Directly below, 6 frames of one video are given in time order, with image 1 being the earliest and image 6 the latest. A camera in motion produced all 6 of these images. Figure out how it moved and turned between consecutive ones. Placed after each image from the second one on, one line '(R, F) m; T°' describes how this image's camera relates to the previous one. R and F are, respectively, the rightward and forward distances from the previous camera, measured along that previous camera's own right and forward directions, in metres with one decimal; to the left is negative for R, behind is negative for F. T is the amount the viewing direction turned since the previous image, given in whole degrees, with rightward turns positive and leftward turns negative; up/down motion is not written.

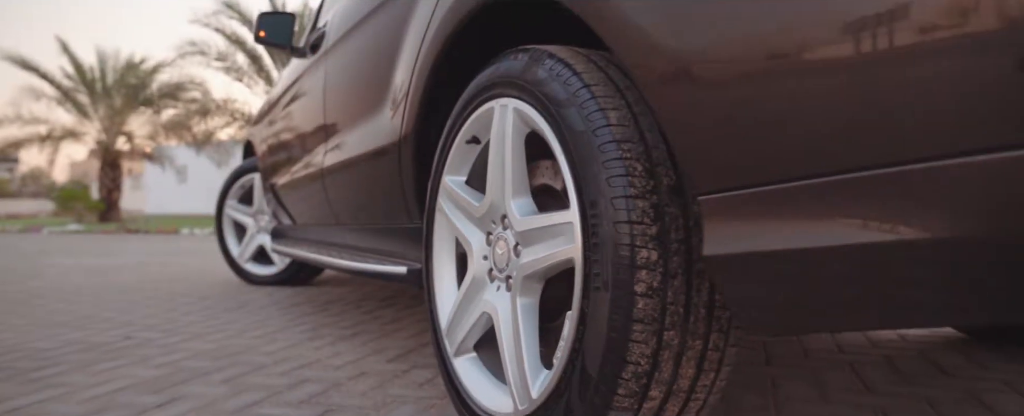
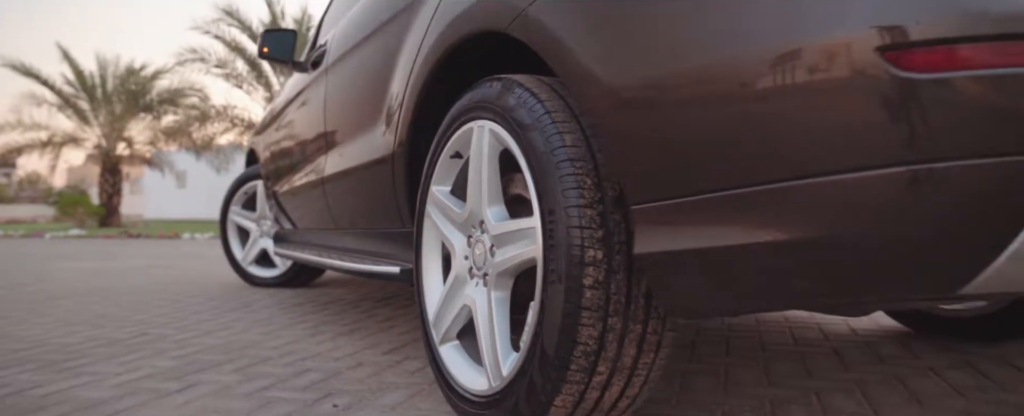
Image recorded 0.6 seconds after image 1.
(+0.1, -0.2) m; 0°
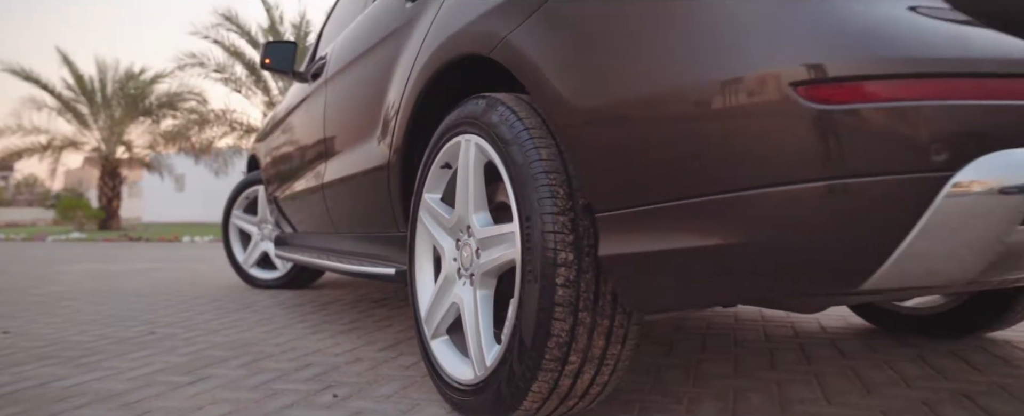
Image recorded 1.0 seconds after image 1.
(0.0, -0.1) m; 0°
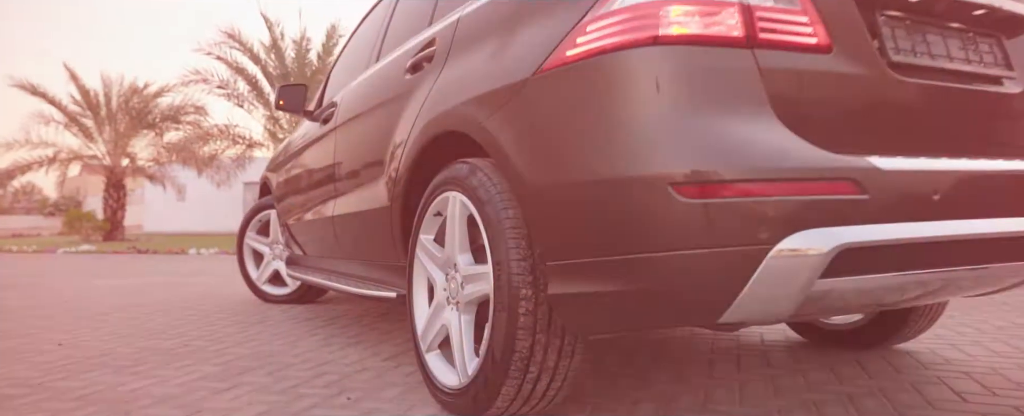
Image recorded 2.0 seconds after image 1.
(+0.1, -0.4) m; 0°
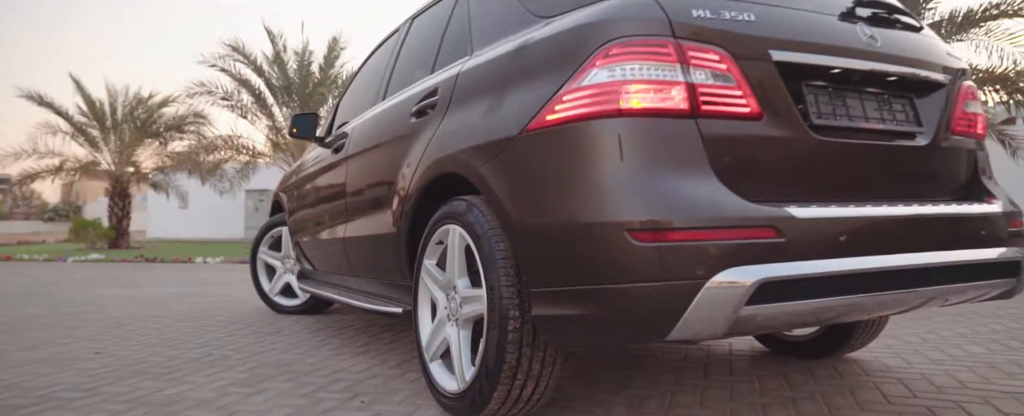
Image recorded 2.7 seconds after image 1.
(0.0, -0.3) m; 0°
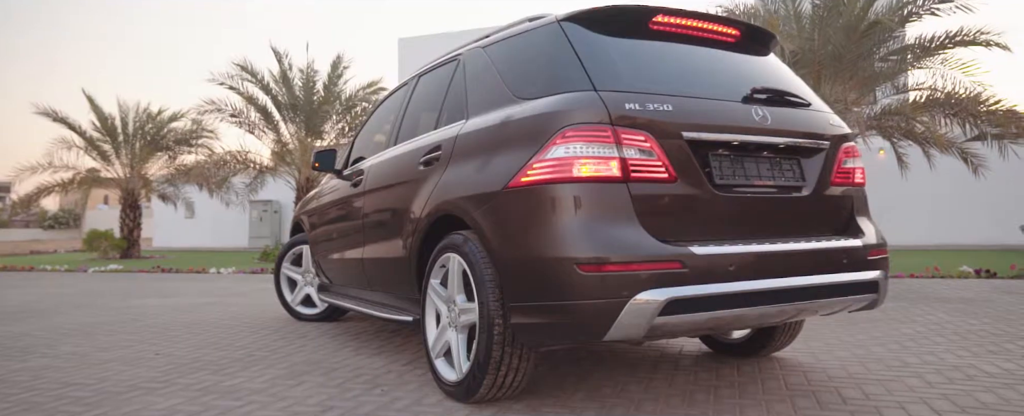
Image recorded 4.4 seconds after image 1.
(+0.1, -0.7) m; 0°
